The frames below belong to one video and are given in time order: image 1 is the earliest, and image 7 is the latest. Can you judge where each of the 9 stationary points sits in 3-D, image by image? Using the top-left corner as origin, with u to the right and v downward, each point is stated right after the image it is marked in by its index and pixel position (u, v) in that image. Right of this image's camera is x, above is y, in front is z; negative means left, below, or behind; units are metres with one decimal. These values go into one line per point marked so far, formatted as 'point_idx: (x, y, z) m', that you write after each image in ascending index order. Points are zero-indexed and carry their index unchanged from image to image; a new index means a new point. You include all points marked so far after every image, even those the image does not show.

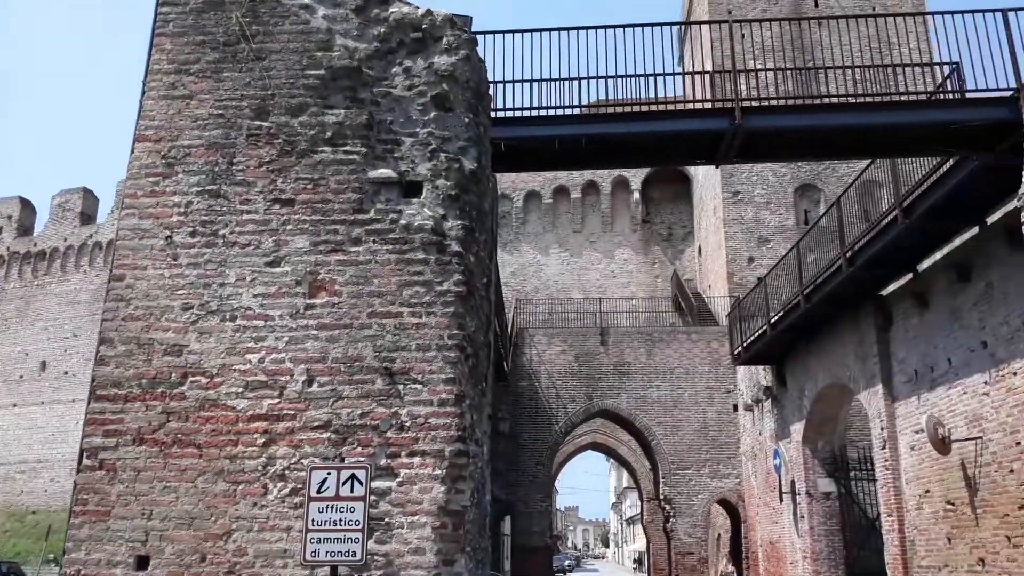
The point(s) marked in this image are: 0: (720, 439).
0: (+4.4, -3.2, +18.4) m
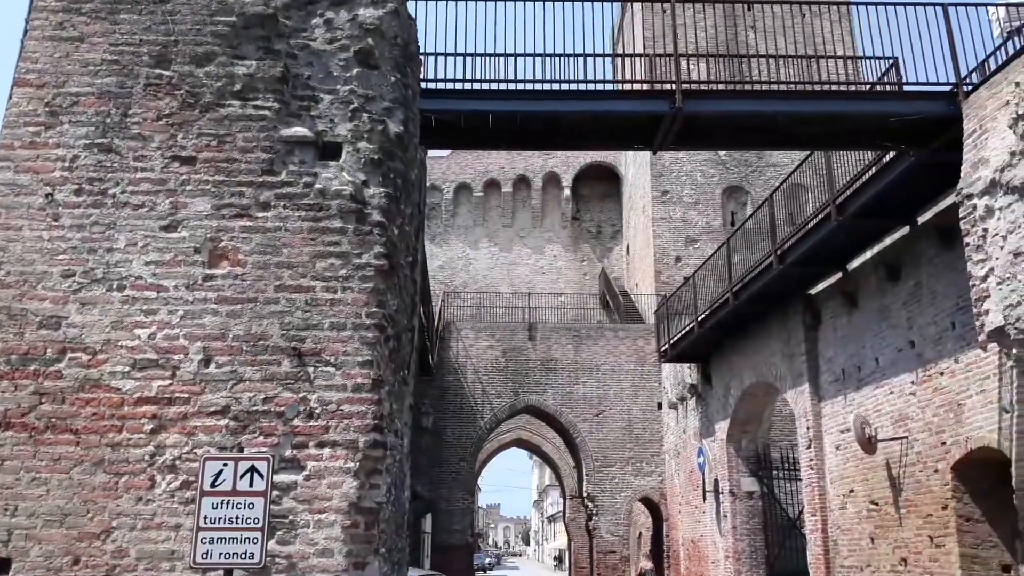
0: (+2.8, -3.1, +18.3) m
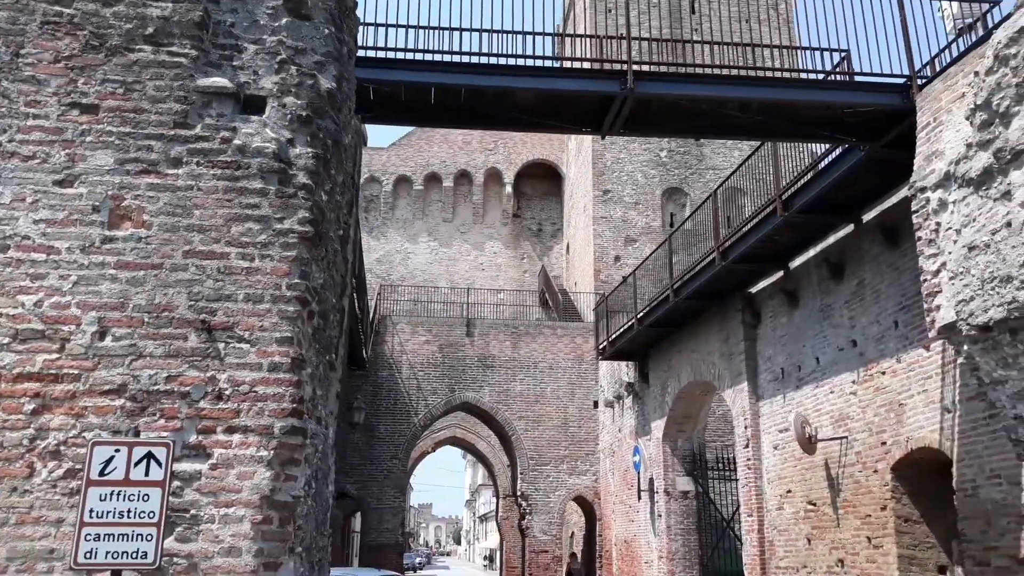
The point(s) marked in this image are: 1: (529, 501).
0: (+1.4, -3.1, +18.1) m
1: (+0.3, -4.3, +17.6) m
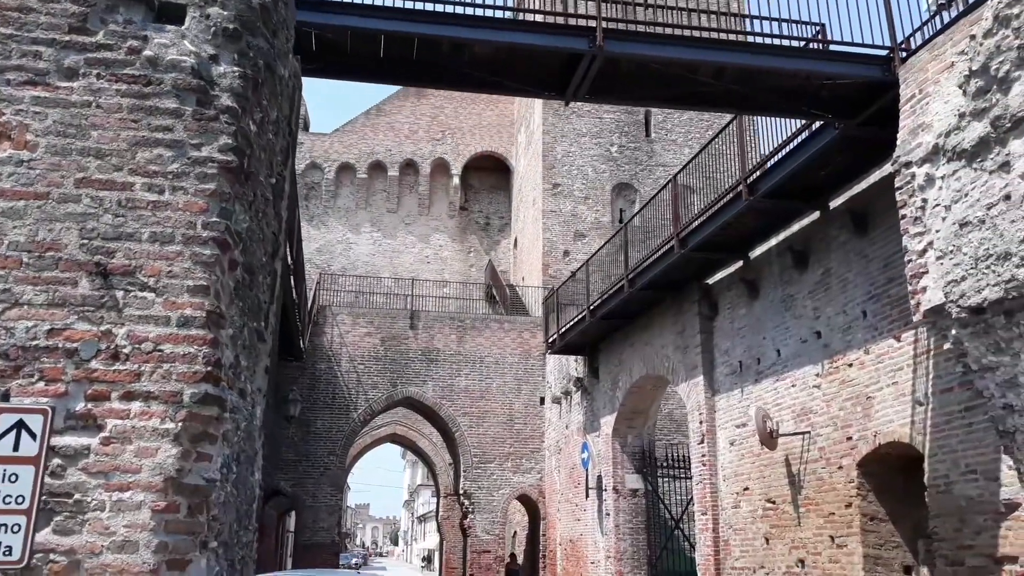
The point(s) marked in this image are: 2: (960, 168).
0: (+0.2, -2.9, +17.7) m
1: (-0.8, -4.2, +17.1) m
2: (+2.6, +0.7, +5.0) m
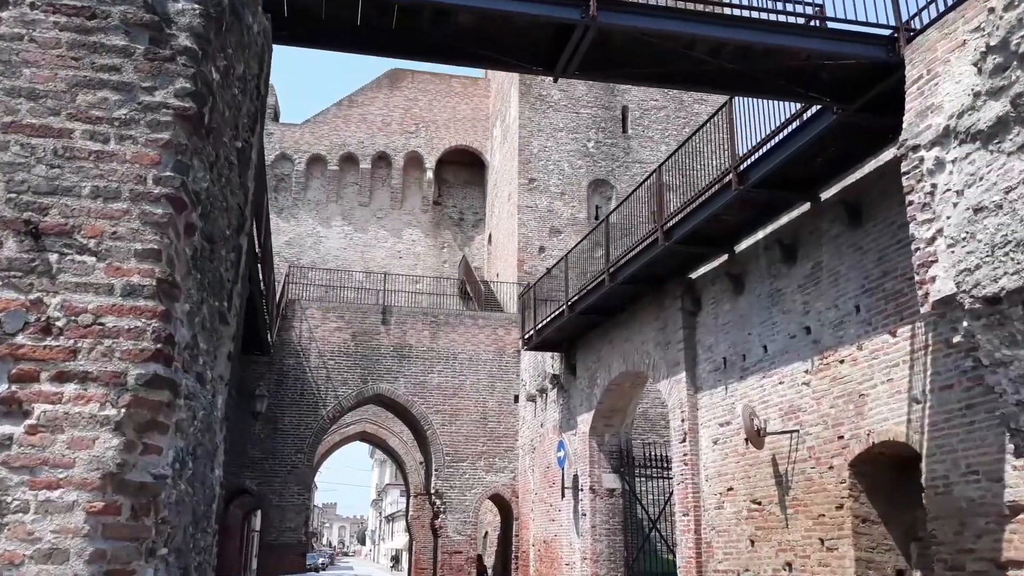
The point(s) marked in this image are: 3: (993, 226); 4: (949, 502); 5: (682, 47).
0: (-0.3, -2.8, +17.3) m
1: (-1.3, -4.1, +16.7) m
2: (+2.5, +0.7, +4.7) m
3: (+2.5, +0.3, +4.5) m
4: (+3.0, -1.5, +6.0) m
5: (+1.1, +1.6, +5.8) m
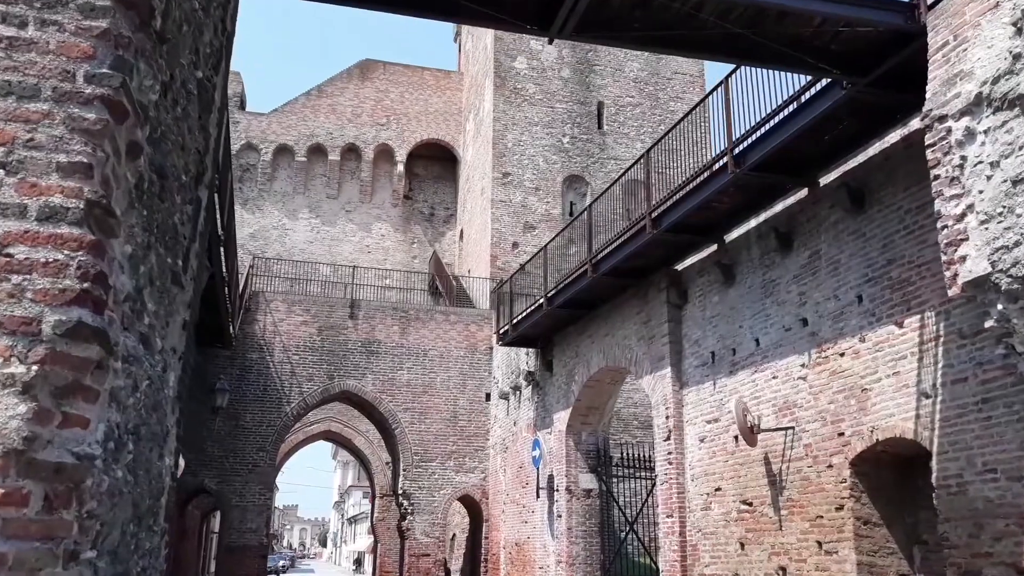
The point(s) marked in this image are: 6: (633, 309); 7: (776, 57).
0: (-0.8, -2.7, +16.8) m
1: (-1.9, -3.9, +16.1) m
2: (+2.5, +0.8, +4.3) m
3: (+2.5, +0.4, +4.1) m
4: (+2.9, -1.4, +5.6) m
5: (+1.1, +1.7, +5.4) m
6: (+1.5, -0.2, +10.4) m
7: (+1.8, +1.5, +5.8) m
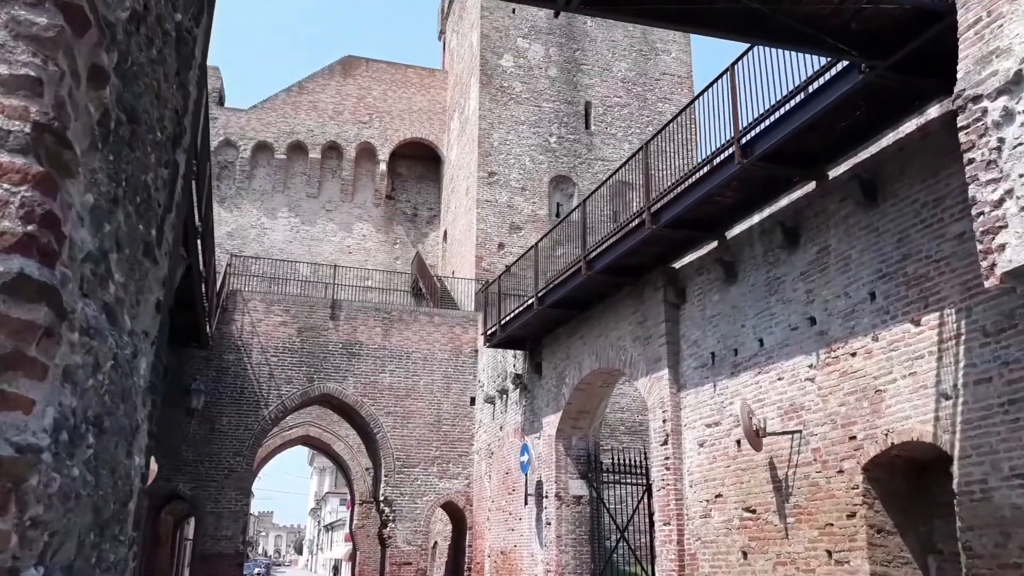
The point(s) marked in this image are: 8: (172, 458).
0: (-1.1, -2.8, +16.4) m
1: (-2.2, -4.0, +15.7) m
2: (+2.5, +0.9, +4.0) m
3: (+2.5, +0.5, +3.8) m
4: (+2.9, -1.3, +5.3) m
5: (+1.1, +1.8, +5.1) m
6: (+1.4, -0.2, +10.0) m
7: (+1.8, +1.6, +5.5) m
8: (-5.7, -2.9, +14.7) m
